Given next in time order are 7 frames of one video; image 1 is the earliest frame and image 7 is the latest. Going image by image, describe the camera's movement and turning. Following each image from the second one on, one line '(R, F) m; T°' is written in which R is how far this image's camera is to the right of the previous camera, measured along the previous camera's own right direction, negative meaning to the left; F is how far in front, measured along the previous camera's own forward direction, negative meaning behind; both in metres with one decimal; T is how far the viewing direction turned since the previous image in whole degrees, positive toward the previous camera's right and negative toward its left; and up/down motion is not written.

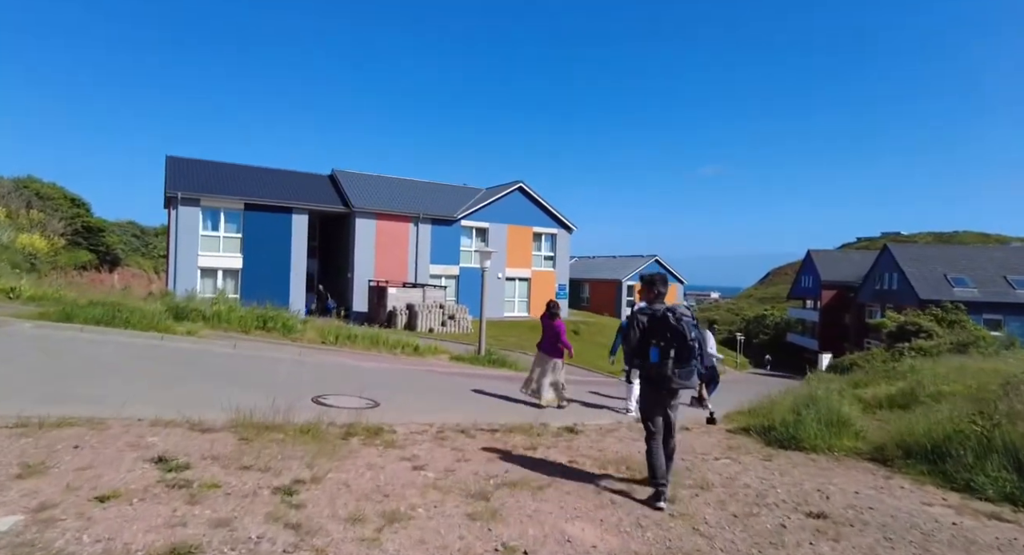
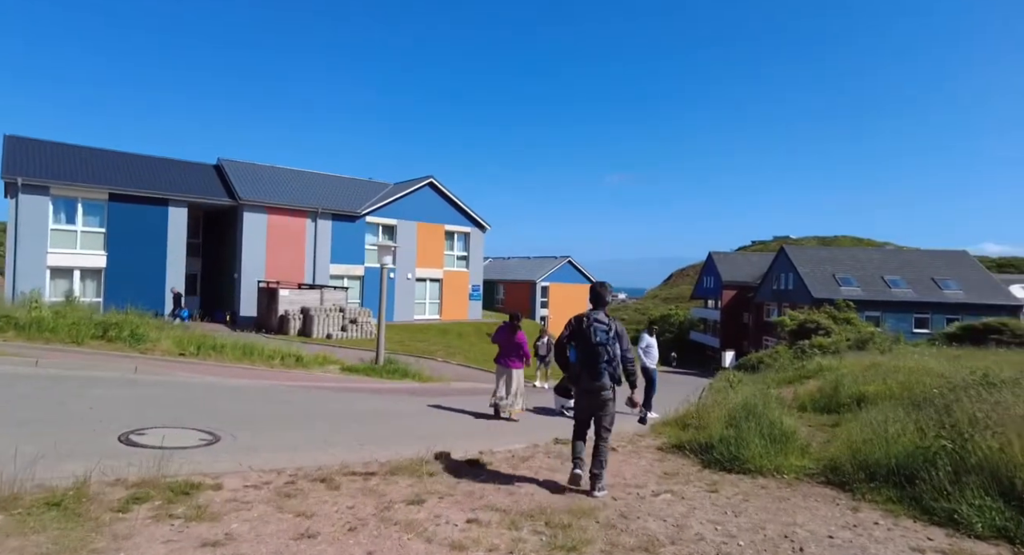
(+0.2, +1.6) m; +7°
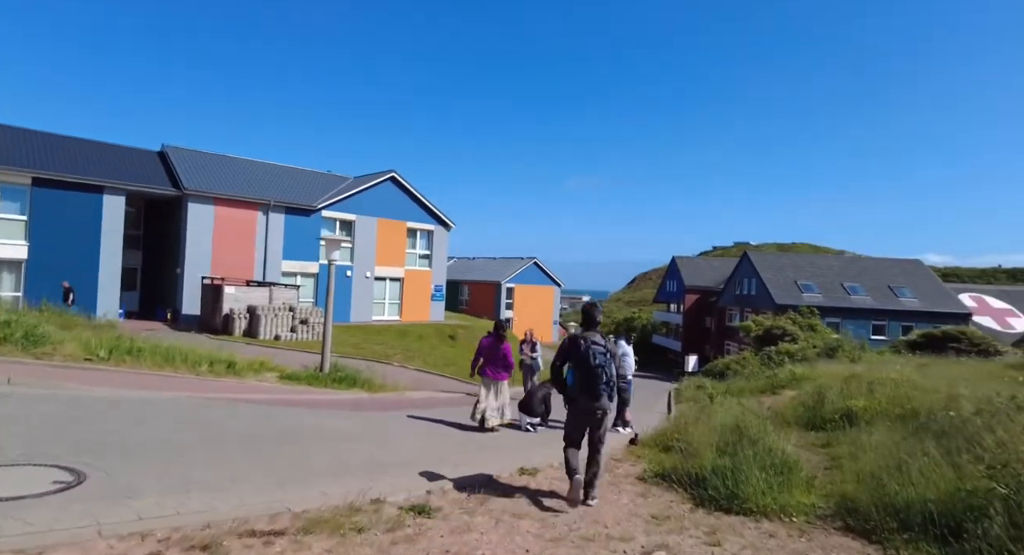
(0.0, +1.3) m; +3°
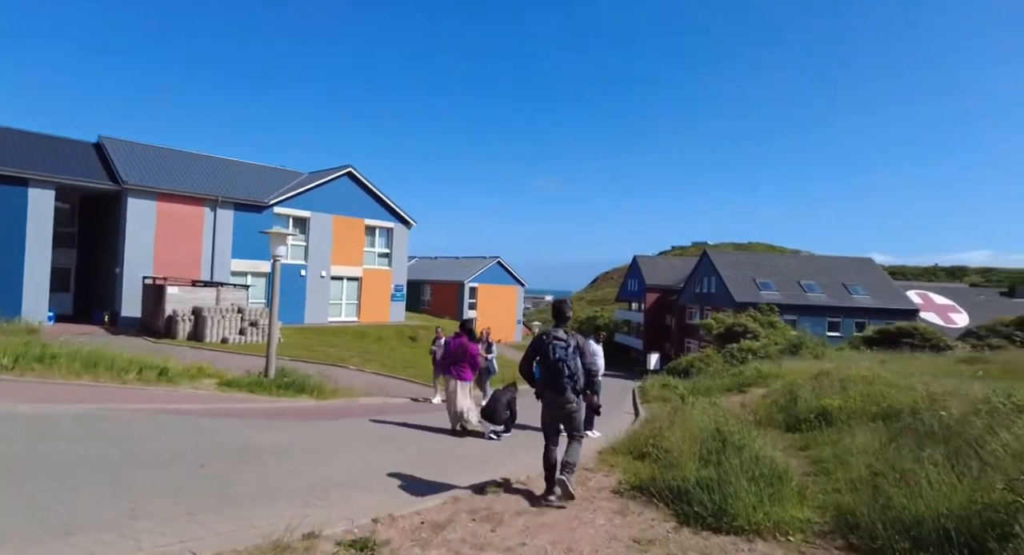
(0.0, +0.8) m; +3°
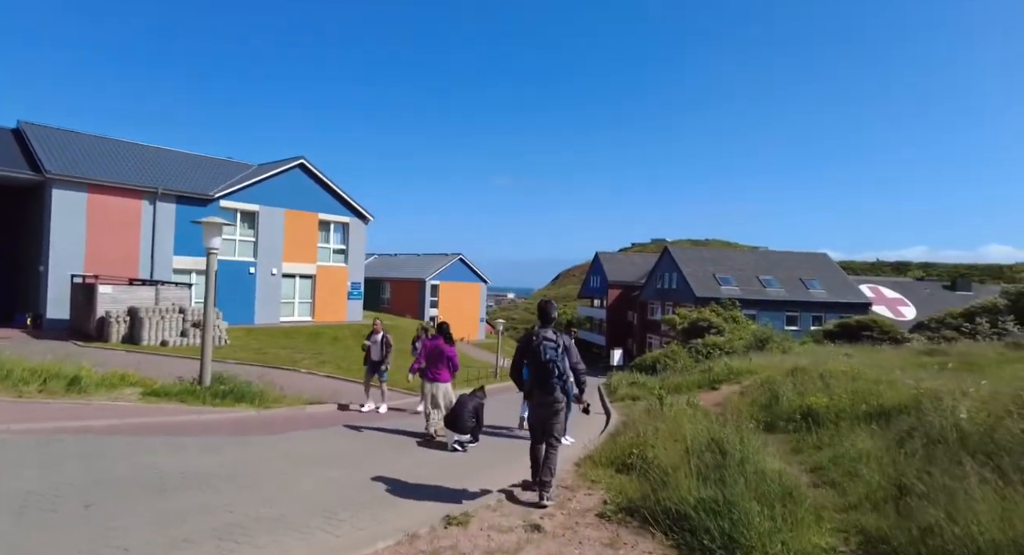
(0.0, +1.1) m; +3°
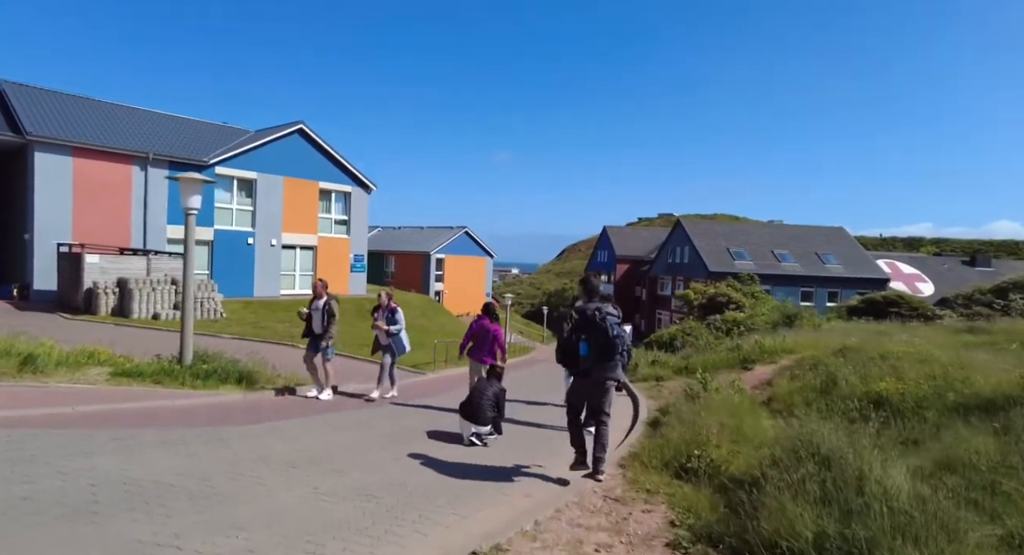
(-0.3, +1.5) m; -1°
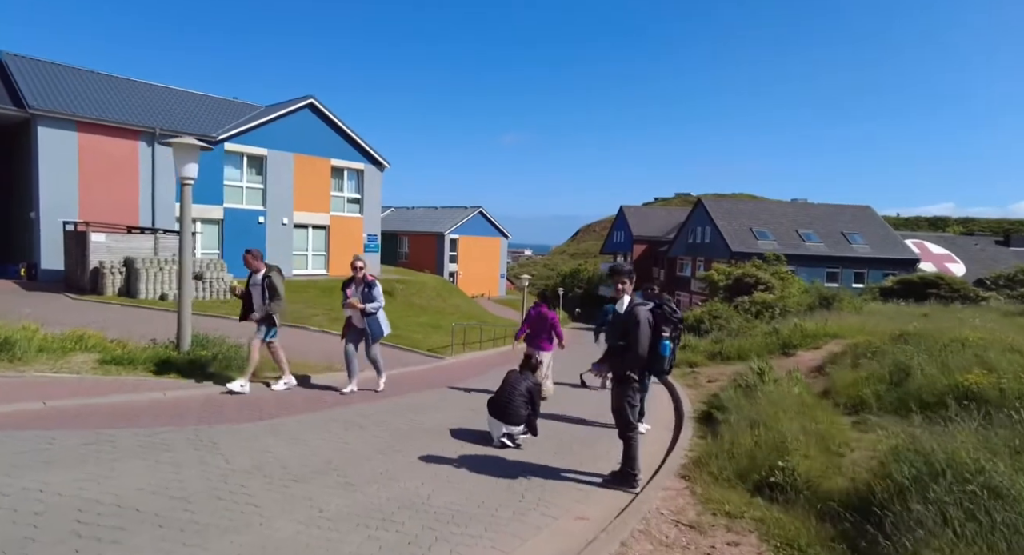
(-0.2, +1.1) m; -1°
